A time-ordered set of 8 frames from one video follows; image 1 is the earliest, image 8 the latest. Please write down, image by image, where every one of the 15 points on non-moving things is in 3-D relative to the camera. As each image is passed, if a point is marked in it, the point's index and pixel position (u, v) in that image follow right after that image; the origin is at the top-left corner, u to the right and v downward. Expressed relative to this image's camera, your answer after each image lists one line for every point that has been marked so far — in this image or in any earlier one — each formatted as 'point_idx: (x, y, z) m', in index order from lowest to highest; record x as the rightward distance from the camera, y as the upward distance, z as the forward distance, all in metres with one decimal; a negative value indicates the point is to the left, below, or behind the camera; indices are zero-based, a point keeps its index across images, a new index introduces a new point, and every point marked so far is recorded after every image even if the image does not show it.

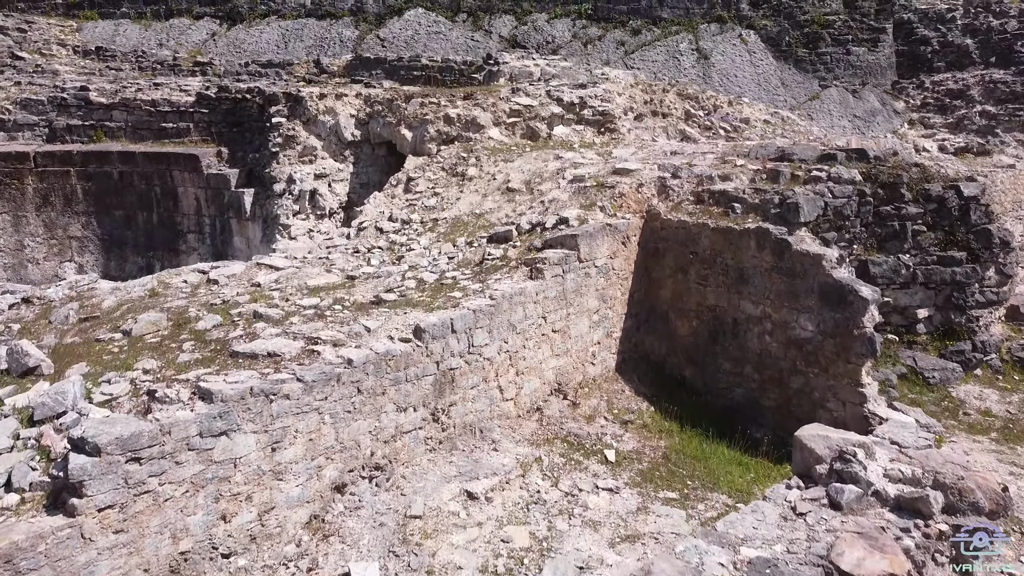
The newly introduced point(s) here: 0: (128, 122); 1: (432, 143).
0: (-4.4, +1.9, +8.3) m
1: (-0.8, +1.4, +6.8) m
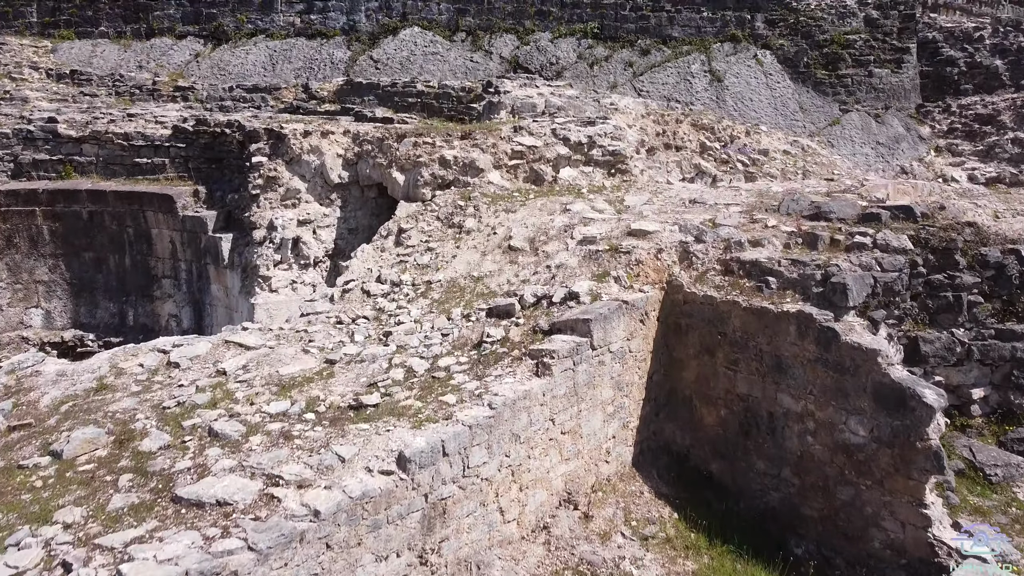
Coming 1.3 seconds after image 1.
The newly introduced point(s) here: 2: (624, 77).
0: (-4.4, +1.4, +7.7) m
1: (-0.7, +0.9, +6.2) m
2: (+1.6, +3.0, +10.2) m
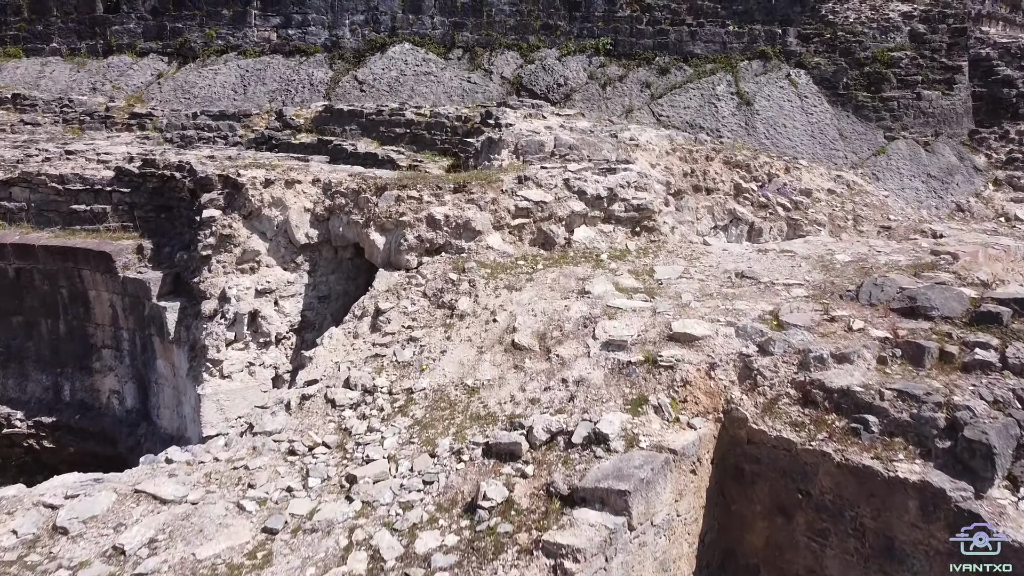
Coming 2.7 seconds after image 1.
0: (-4.4, +0.8, +6.5) m
1: (-0.7, +0.2, +5.0) m
2: (+1.6, +2.4, +9.1) m
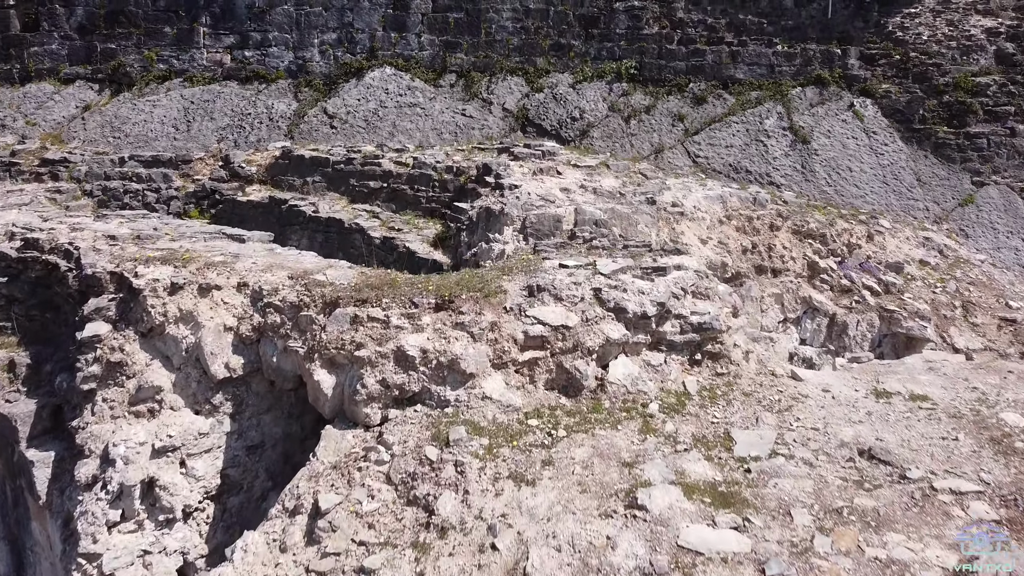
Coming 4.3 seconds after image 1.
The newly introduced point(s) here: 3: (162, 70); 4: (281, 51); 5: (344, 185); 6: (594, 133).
0: (-4.3, 0.0, +4.9) m
1: (-0.7, -0.6, +3.4) m
2: (+1.7, +1.5, +7.5) m
3: (-3.7, +2.3, +7.6) m
4: (-2.5, +2.5, +7.7) m
5: (-1.5, +0.9, +6.2) m
6: (+0.8, +1.6, +7.4) m
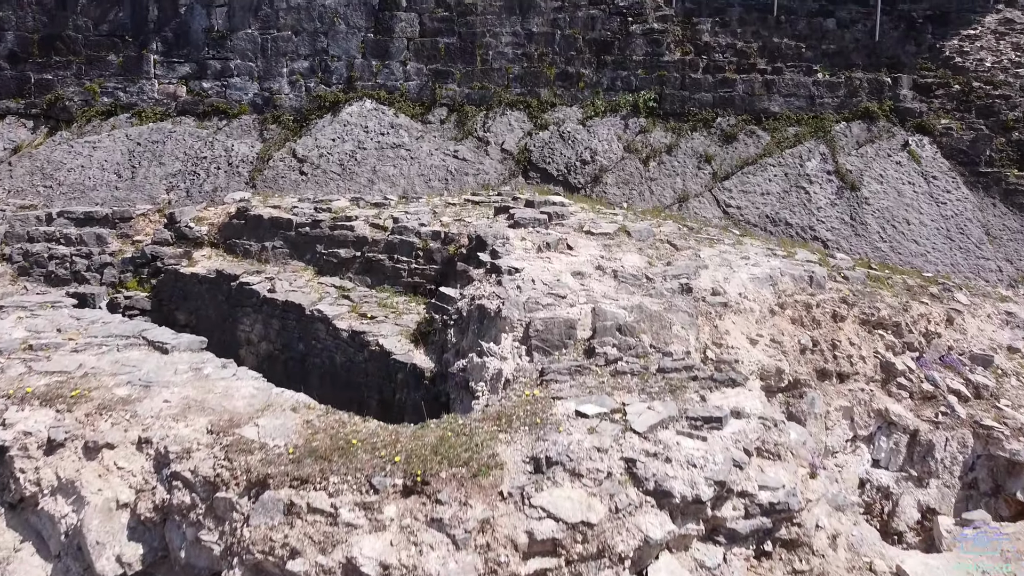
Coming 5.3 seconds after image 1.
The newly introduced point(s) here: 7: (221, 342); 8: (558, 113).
0: (-4.3, -0.7, +3.9) m
1: (-0.7, -1.2, +2.4) m
2: (+1.7, +0.9, +6.4) m
3: (-3.7, +1.7, +6.6) m
4: (-2.5, +1.9, +6.6) m
5: (-1.5, +0.2, +5.2) m
6: (+0.8, +1.0, +6.3) m
7: (-2.0, -0.4, +5.0) m
8: (+0.4, +1.6, +6.7) m
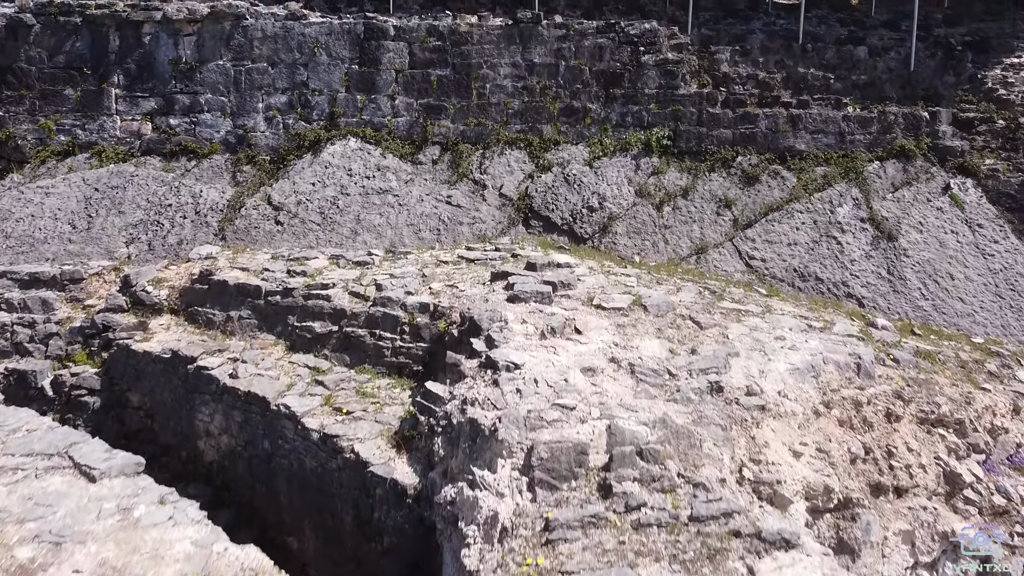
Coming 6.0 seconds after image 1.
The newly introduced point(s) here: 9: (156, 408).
0: (-4.3, -1.2, +3.2) m
1: (-0.7, -1.7, +1.8) m
2: (+1.7, +0.4, +5.8) m
3: (-3.7, +1.2, +5.9) m
4: (-2.5, +1.4, +6.0) m
5: (-1.5, -0.2, +4.5) m
6: (+0.8, +0.5, +5.7) m
7: (-2.0, -0.9, +4.3) m
8: (+0.4, +1.1, +6.0) m
9: (-2.2, -0.7, +4.5) m
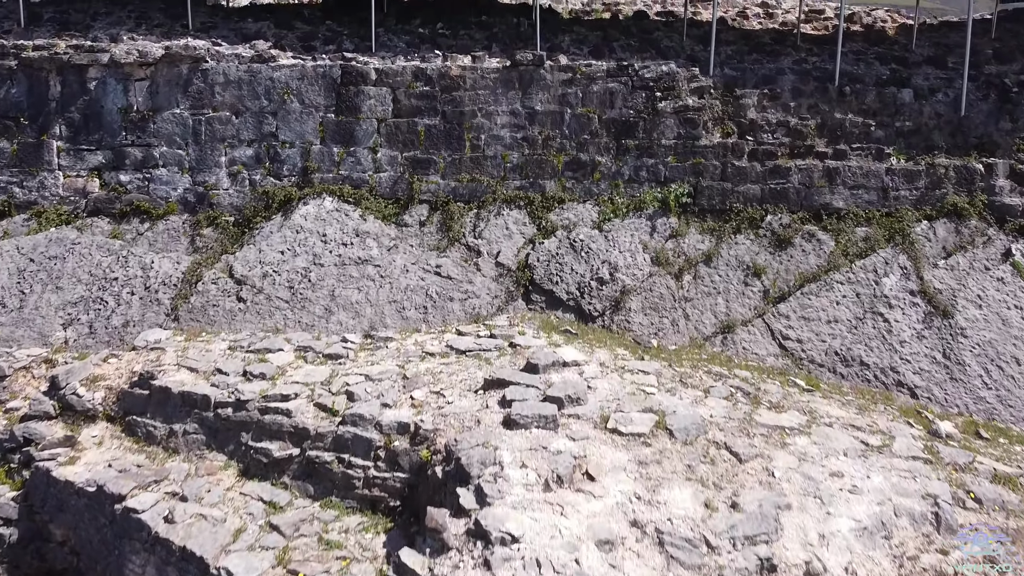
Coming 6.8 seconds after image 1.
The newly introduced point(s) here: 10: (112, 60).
0: (-4.4, -1.7, +2.5) m
1: (-0.7, -2.3, +1.0) m
2: (+1.6, -0.1, +5.0) m
3: (-3.7, +0.6, +5.2) m
4: (-2.5, +0.8, +5.3) m
5: (-1.5, -0.8, +3.8) m
6: (+0.8, -0.1, +5.0) m
7: (-2.0, -1.4, +3.6) m
8: (+0.4, +0.6, +5.3) m
9: (-2.2, -1.3, +3.7) m
10: (-2.9, +1.6, +5.1) m
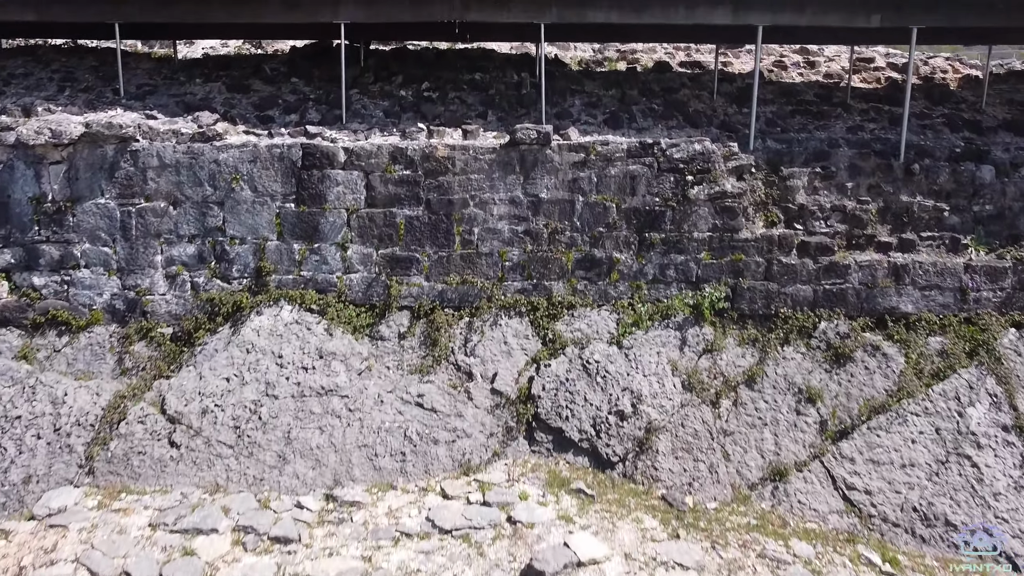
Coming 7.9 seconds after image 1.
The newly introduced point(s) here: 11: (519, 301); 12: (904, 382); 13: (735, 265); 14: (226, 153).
0: (-4.4, -2.5, +1.5) m
1: (-0.7, -3.1, 0.0) m
2: (+1.6, -0.9, +4.1) m
3: (-3.7, -0.2, +4.2) m
4: (-2.5, +0.1, +4.3) m
5: (-1.5, -1.6, +2.8) m
6: (+0.8, -0.9, +4.0) m
7: (-2.0, -2.2, +2.6) m
8: (+0.4, -0.2, +4.3) m
9: (-2.2, -2.1, +2.8) m
10: (-2.9, +0.9, +4.2) m
11: (0.0, -0.1, +4.4) m
12: (+2.3, -0.6, +4.2) m
13: (+1.4, +0.1, +4.4) m
14: (-1.7, +0.8, +4.3) m
